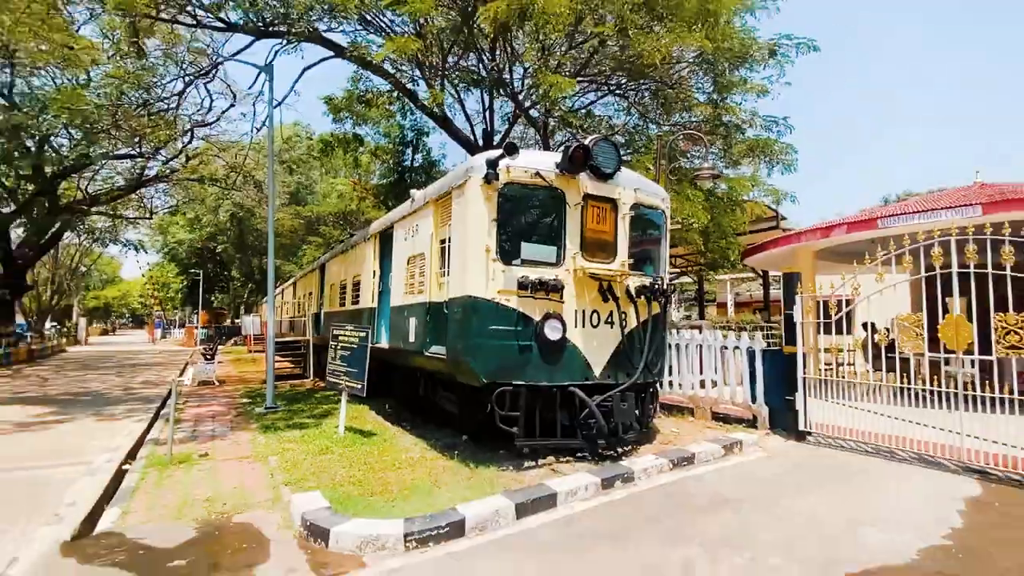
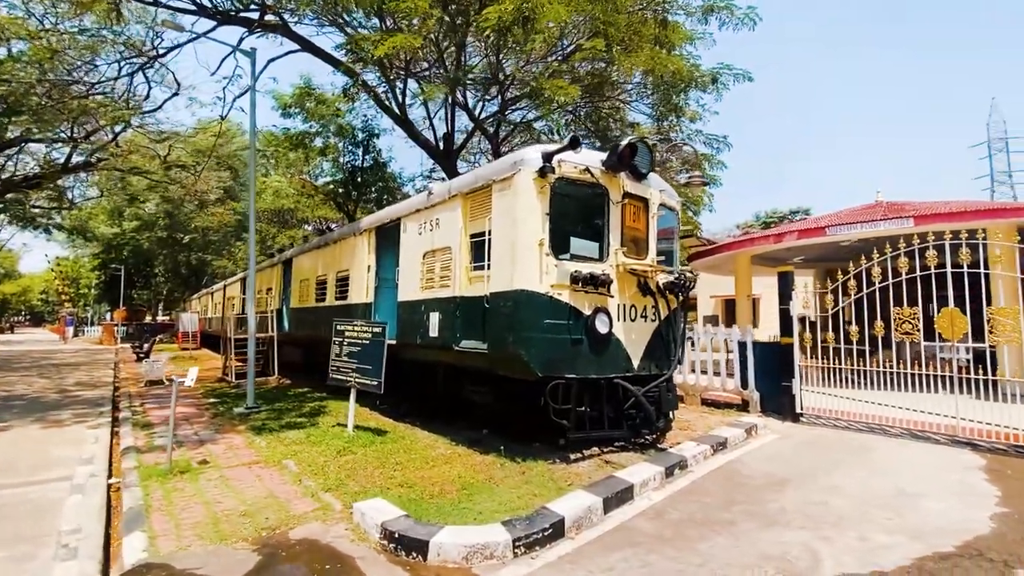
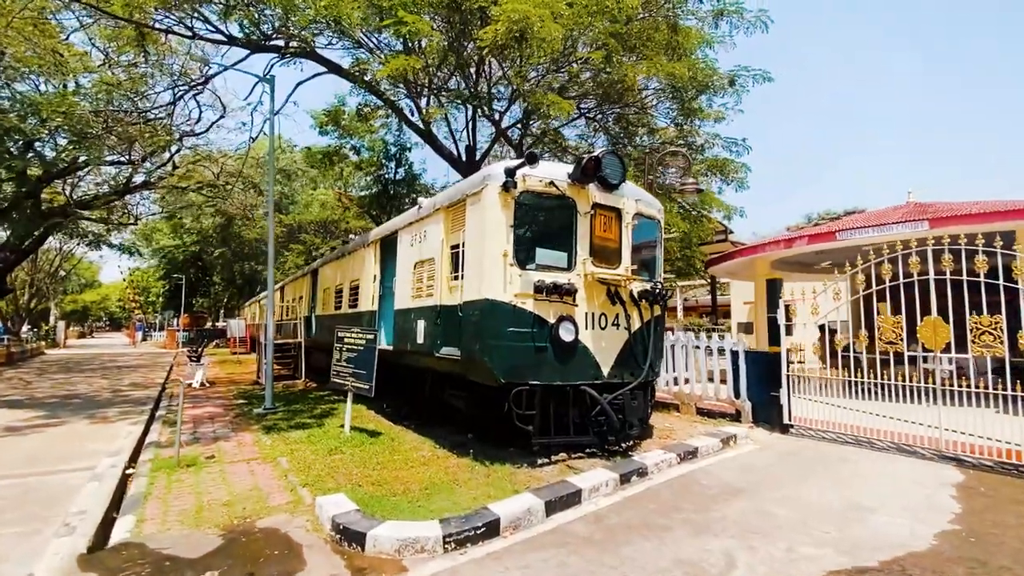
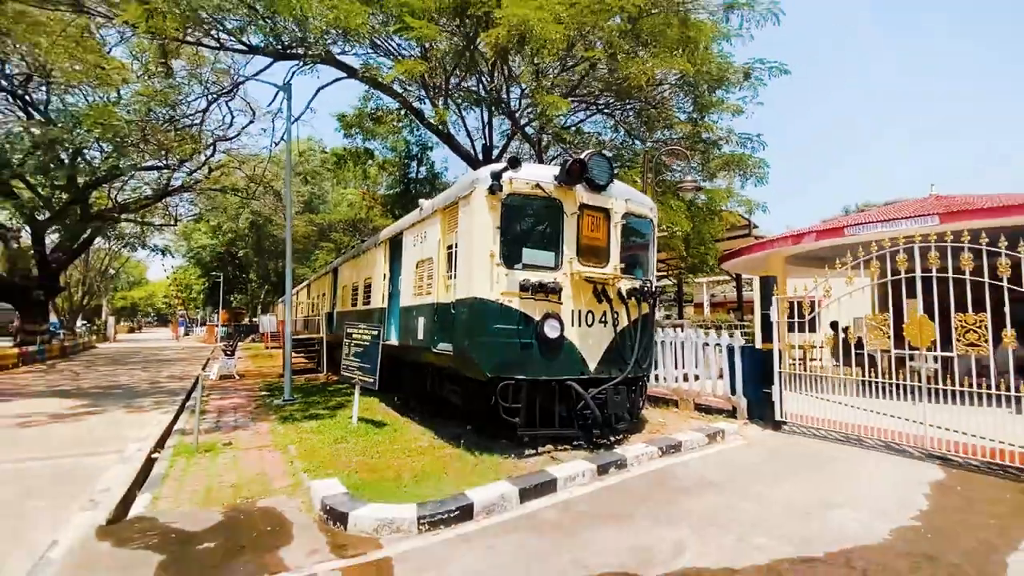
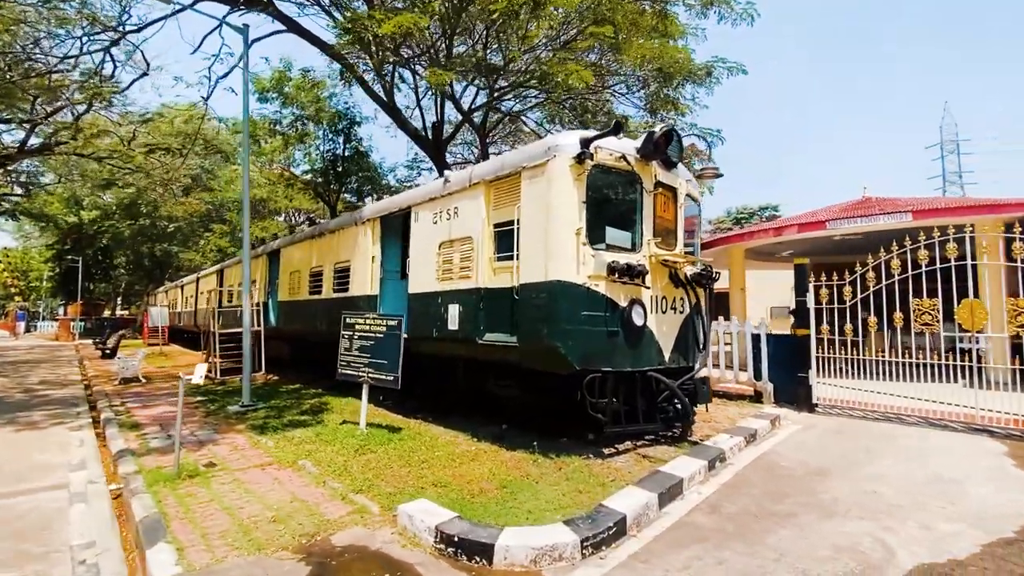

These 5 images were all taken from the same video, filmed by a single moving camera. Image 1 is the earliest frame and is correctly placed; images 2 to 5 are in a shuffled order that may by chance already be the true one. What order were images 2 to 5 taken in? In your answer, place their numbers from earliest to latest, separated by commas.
4, 3, 2, 5
